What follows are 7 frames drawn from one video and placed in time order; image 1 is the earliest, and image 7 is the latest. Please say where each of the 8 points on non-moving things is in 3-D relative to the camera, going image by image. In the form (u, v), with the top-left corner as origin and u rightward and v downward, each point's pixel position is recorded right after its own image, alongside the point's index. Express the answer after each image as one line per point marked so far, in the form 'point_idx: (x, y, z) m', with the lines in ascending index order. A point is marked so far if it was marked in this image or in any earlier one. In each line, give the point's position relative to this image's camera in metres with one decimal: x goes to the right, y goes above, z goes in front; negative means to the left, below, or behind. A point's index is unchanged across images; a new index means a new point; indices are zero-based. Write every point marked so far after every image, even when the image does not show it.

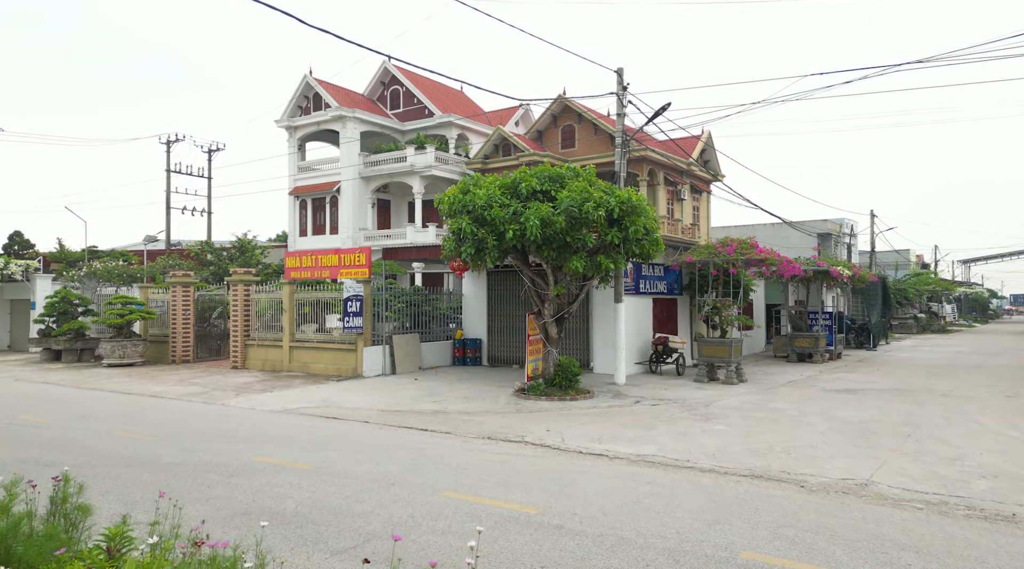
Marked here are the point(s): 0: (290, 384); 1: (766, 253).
0: (-4.8, -2.1, +16.0) m
1: (+5.5, +0.7, +15.9) m
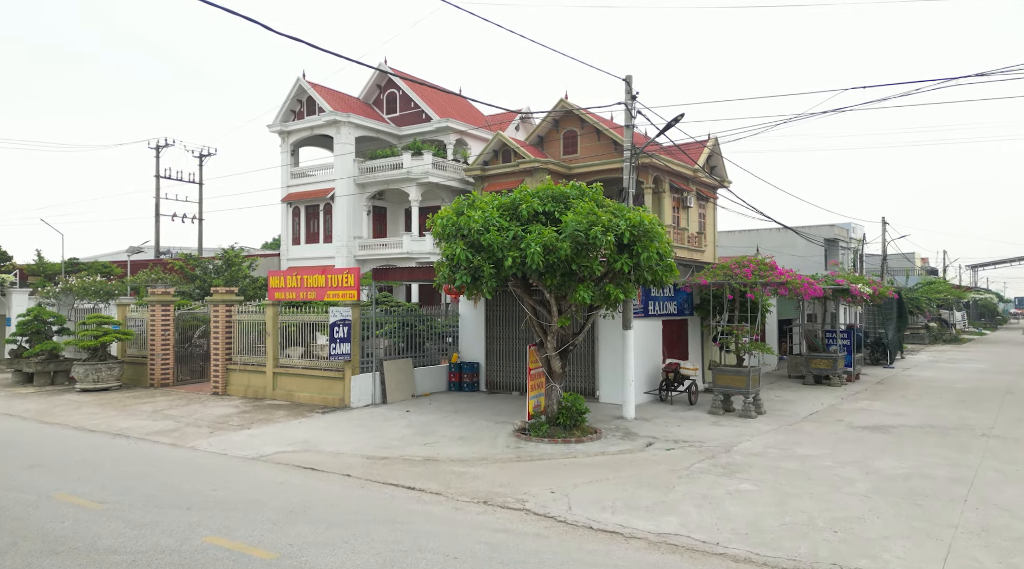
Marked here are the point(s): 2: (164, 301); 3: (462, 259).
0: (-4.8, -2.6, +14.8) m
1: (+5.4, +0.2, +14.7) m
2: (-9.0, -0.4, +19.2) m
3: (-0.8, +0.4, +11.0) m
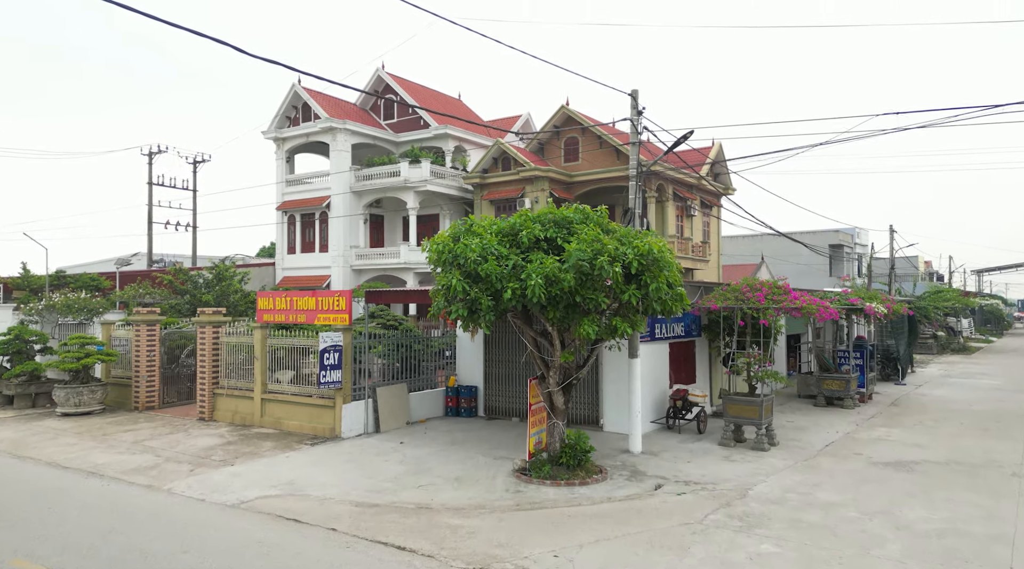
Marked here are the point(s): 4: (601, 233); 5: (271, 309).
0: (-4.8, -3.0, +14.1) m
1: (+5.4, -0.3, +14.0) m
2: (-9.0, -0.9, +18.4) m
3: (-0.8, -0.1, +10.3) m
4: (+1.3, +0.7, +10.8) m
5: (-5.1, -0.5, +15.8) m
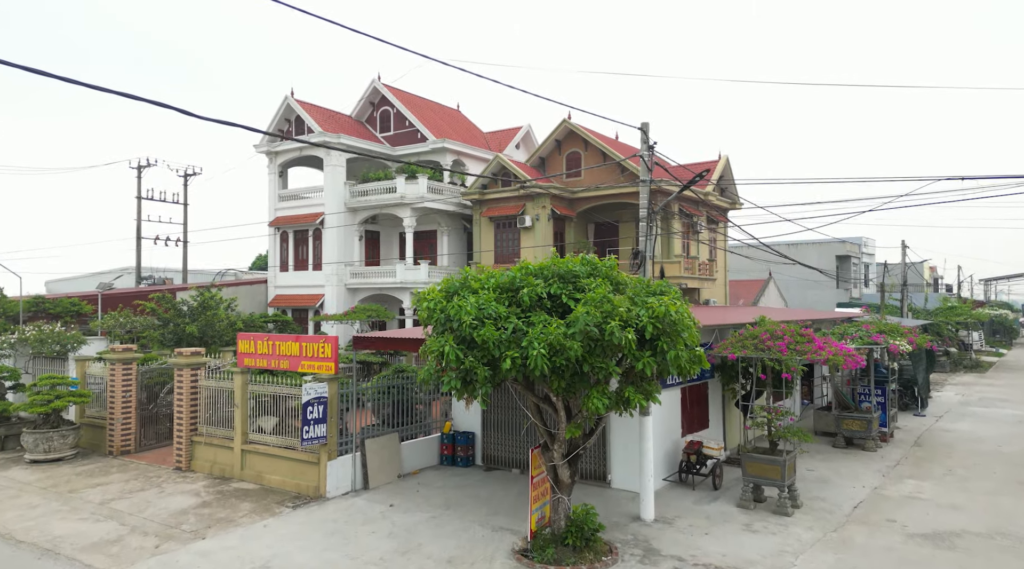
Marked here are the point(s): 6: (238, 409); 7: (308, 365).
0: (-4.8, -3.9, +12.9) m
1: (+5.4, -1.1, +12.8) m
2: (-9.0, -1.7, +17.3) m
3: (-0.8, -0.9, +9.1) m
4: (+1.3, -0.1, +9.7) m
5: (-5.1, -1.3, +14.6) m
6: (-5.4, -2.5, +14.7) m
7: (-3.8, -1.5, +13.9) m
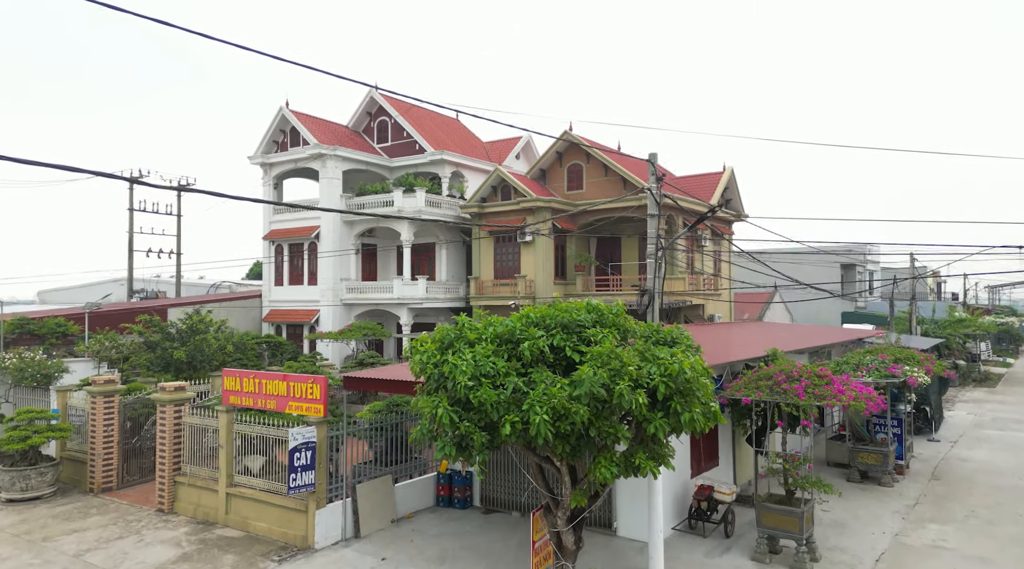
0: (-4.8, -4.5, +12.2) m
1: (+5.4, -1.7, +12.1) m
2: (-9.0, -2.4, +16.5) m
3: (-0.8, -1.5, +8.4) m
4: (+1.3, -0.7, +8.9) m
5: (-5.1, -2.0, +13.9) m
6: (-5.4, -3.1, +14.0) m
7: (-3.8, -2.1, +13.1) m
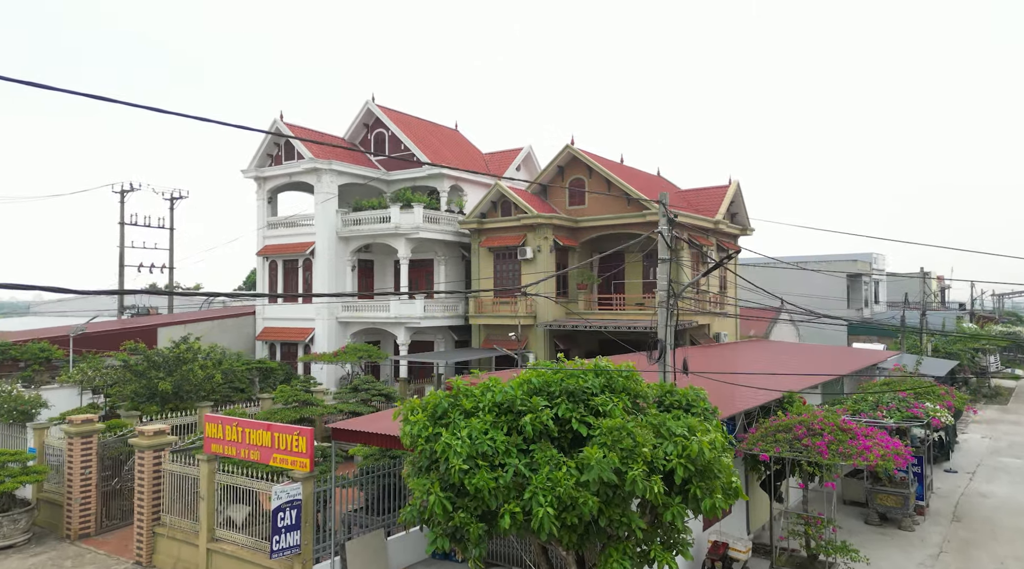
0: (-4.8, -5.2, +11.3) m
1: (+5.4, -2.4, +11.2) m
2: (-9.0, -3.1, +15.6) m
3: (-0.8, -2.3, +7.5) m
4: (+1.3, -1.4, +8.0) m
5: (-5.1, -2.7, +13.0) m
6: (-5.4, -3.8, +13.1) m
7: (-3.8, -2.8, +12.2) m
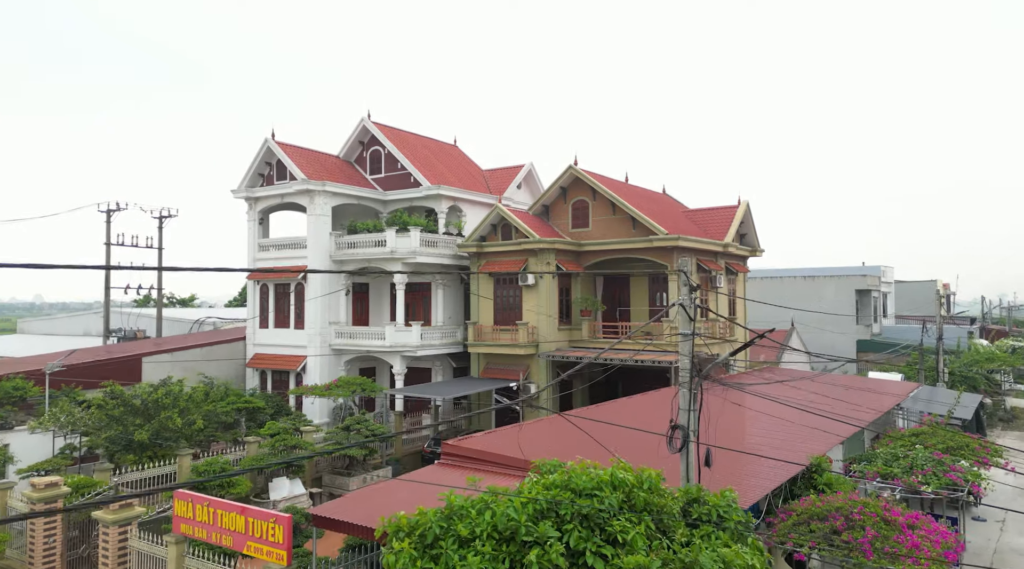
0: (-4.8, -6.2, +10.0) m
1: (+5.5, -3.4, +9.9) m
2: (-8.9, -4.1, +14.4) m
3: (-0.7, -3.2, +6.2) m
4: (+1.3, -2.4, +6.8) m
5: (-5.1, -3.7, +11.7) m
6: (-5.4, -4.8, +11.8) m
7: (-3.8, -3.8, +10.9) m
